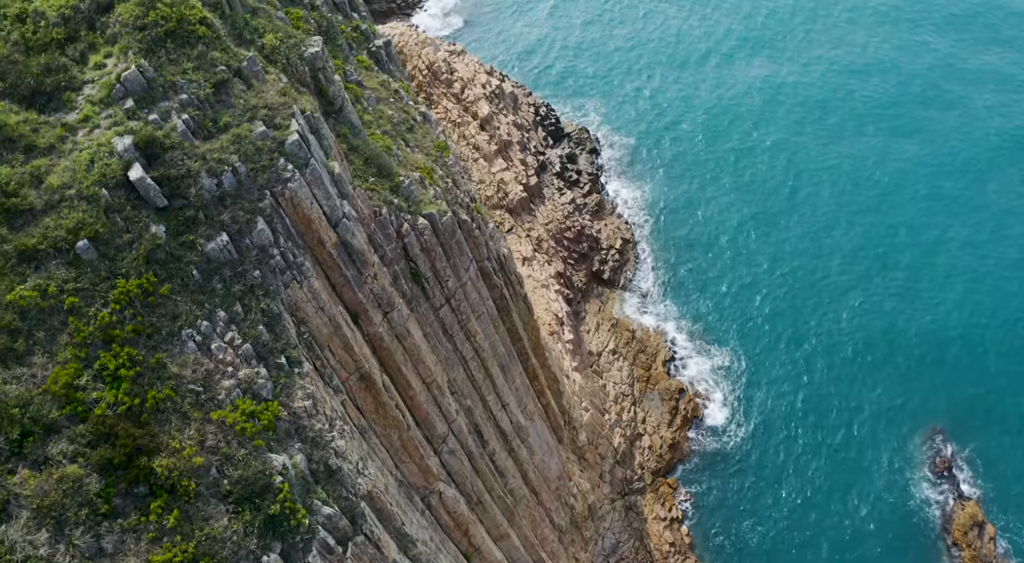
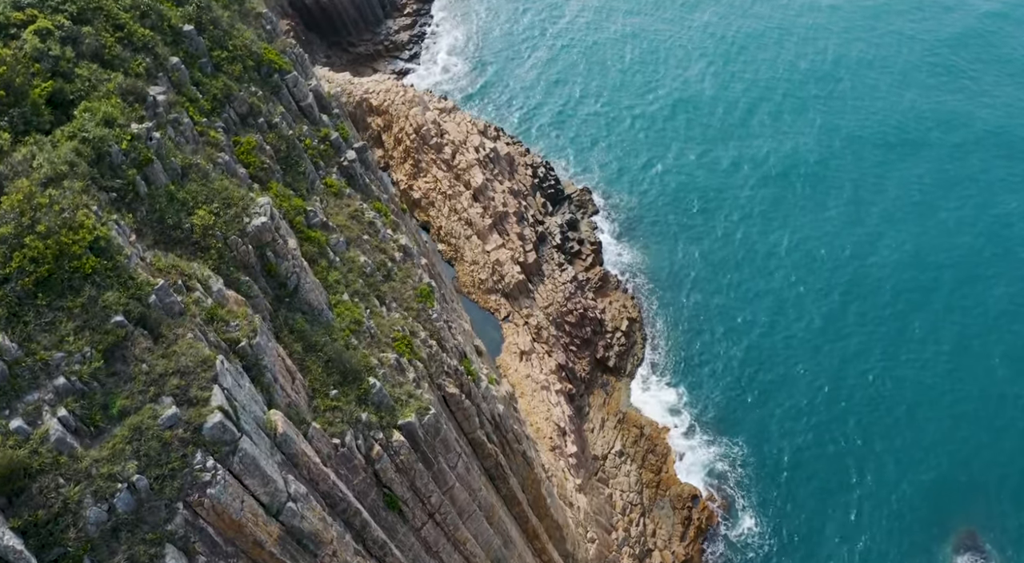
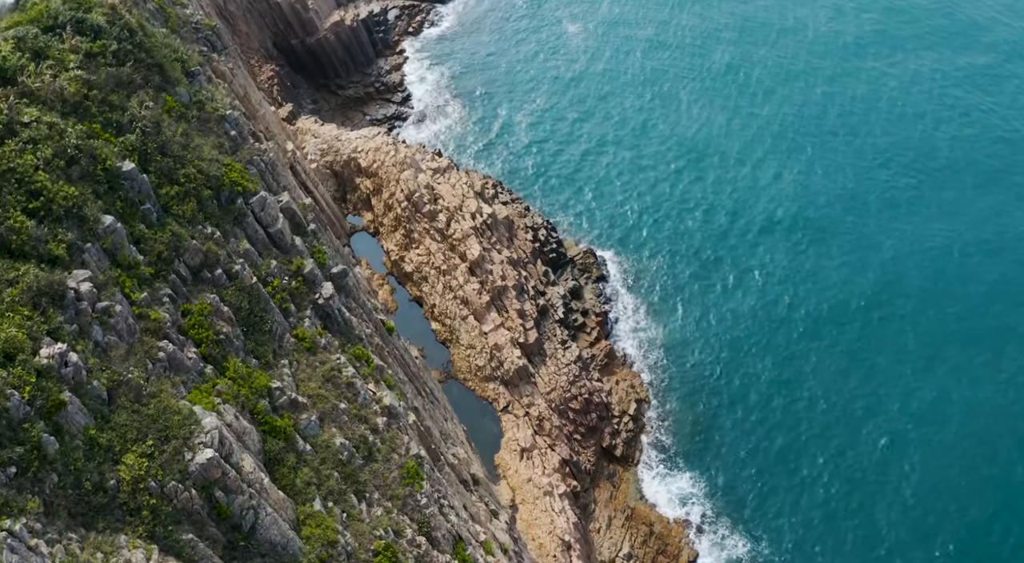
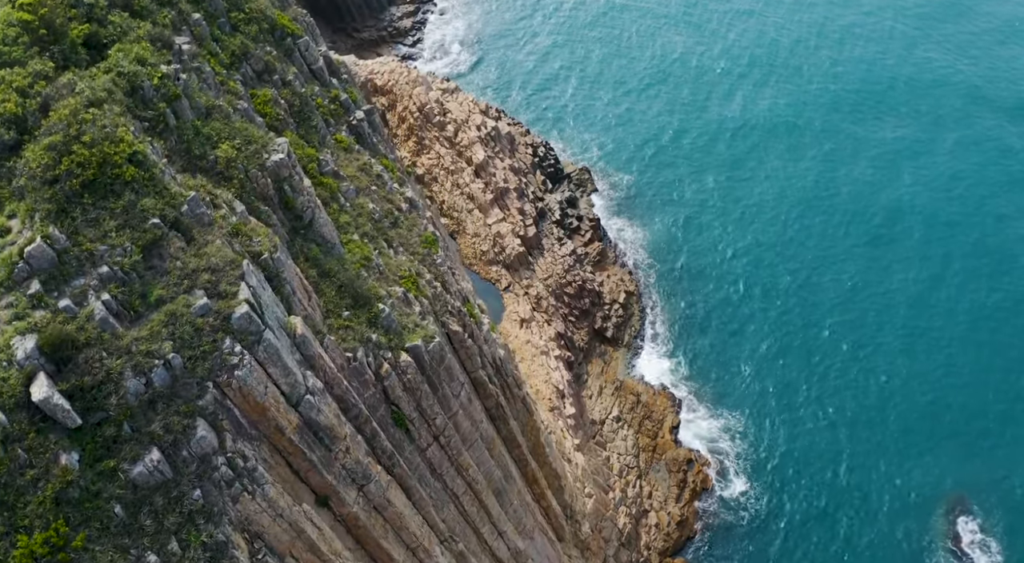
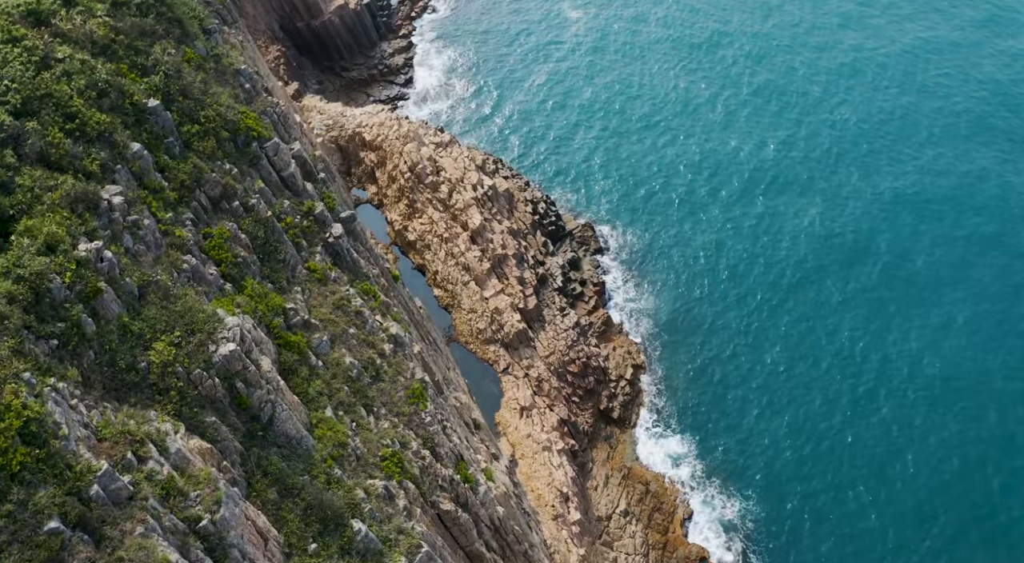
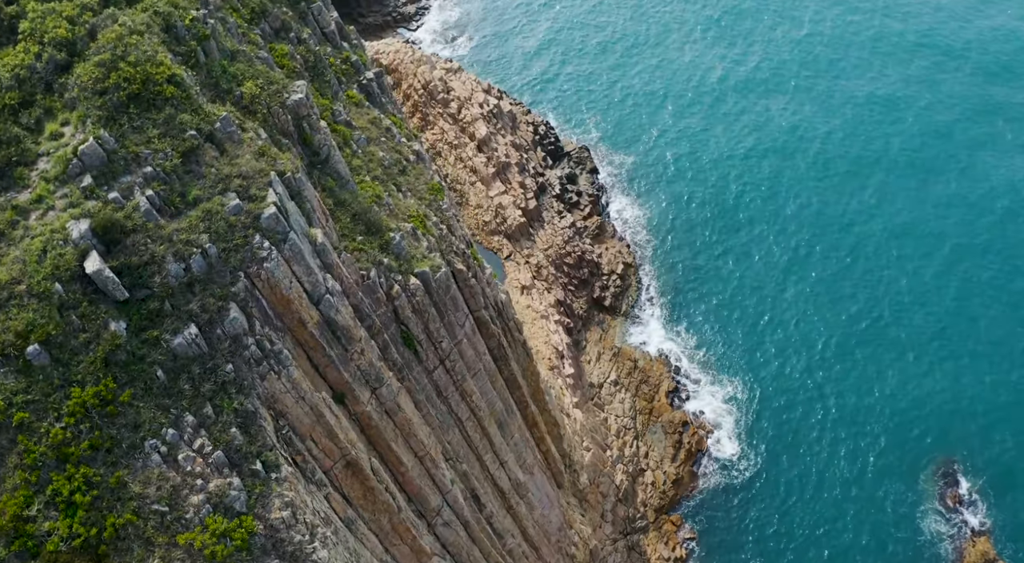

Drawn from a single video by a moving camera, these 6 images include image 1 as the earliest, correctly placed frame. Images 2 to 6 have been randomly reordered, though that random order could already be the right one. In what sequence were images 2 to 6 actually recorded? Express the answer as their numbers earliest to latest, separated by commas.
6, 4, 2, 5, 3
